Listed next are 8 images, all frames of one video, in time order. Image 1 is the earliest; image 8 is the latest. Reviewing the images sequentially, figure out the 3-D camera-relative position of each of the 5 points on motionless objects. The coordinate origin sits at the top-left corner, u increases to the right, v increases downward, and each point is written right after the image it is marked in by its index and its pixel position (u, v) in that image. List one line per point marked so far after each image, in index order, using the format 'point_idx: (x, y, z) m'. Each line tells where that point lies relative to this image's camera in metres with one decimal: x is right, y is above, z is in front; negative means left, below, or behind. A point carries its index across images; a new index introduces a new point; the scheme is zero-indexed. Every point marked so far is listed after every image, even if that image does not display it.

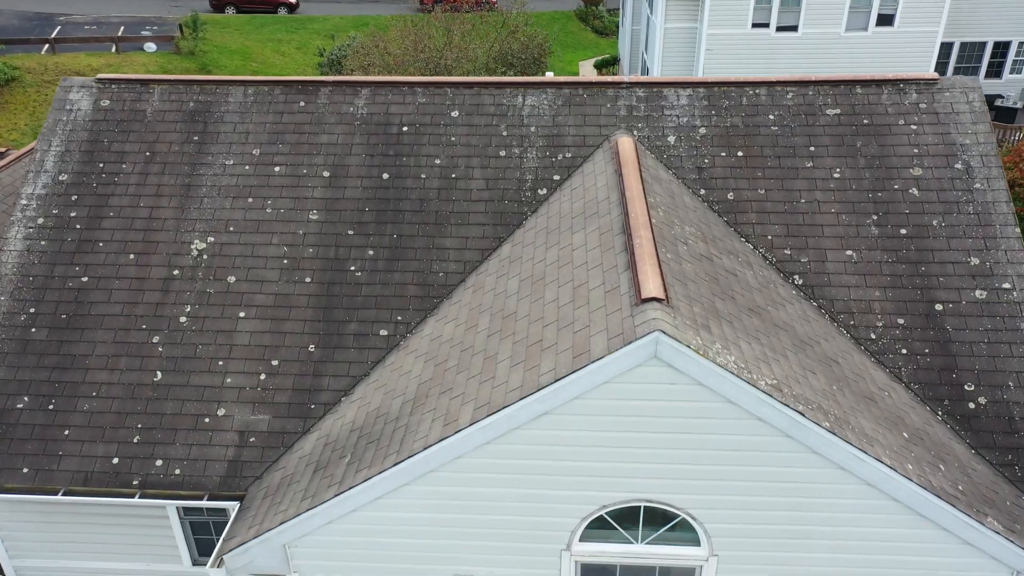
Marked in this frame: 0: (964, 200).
0: (+3.4, +0.7, +8.1) m
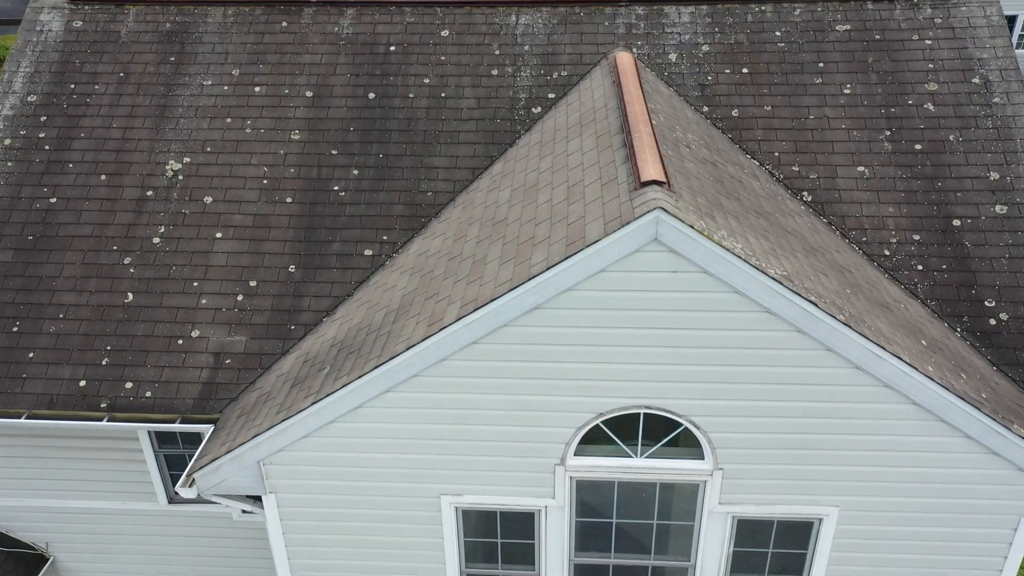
0: (+3.4, +1.3, +7.6) m
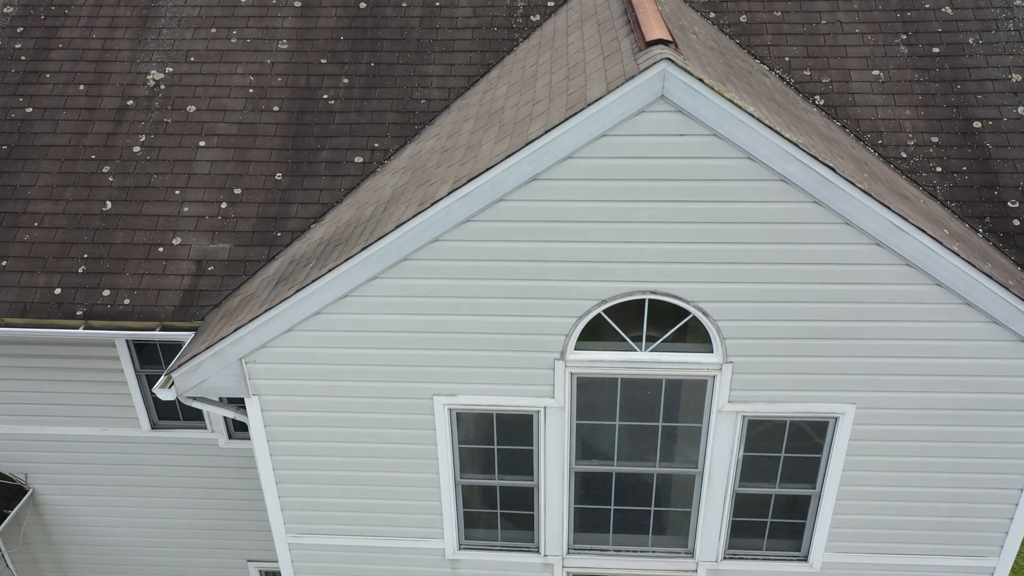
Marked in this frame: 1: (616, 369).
0: (+3.4, +1.9, +7.3) m
1: (+0.5, -0.4, +5.4) m
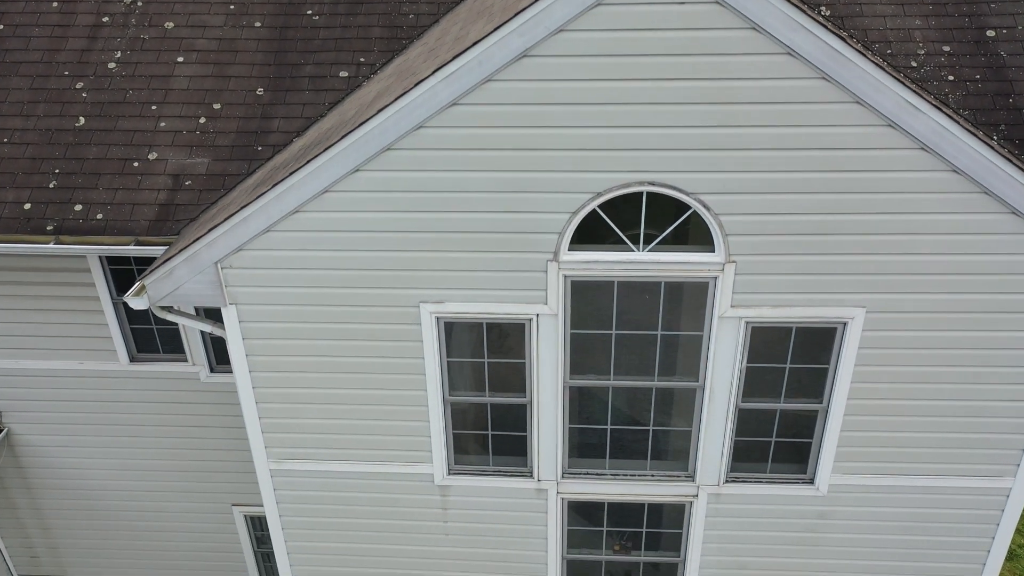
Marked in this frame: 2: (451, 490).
0: (+3.3, +2.4, +7.0) m
1: (+0.5, +0.1, +5.1) m
2: (-0.4, -1.2, +6.1) m
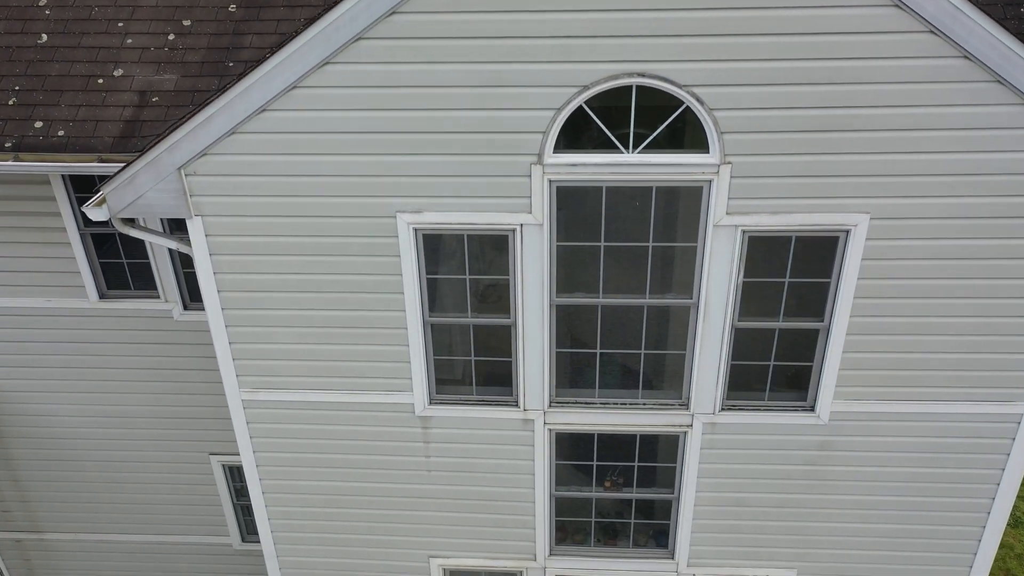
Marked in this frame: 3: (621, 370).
0: (+3.2, +2.8, +6.6) m
1: (+0.4, +0.5, +4.8) m
2: (-0.4, -0.7, +5.8) m
3: (+0.6, -0.4, +5.6) m
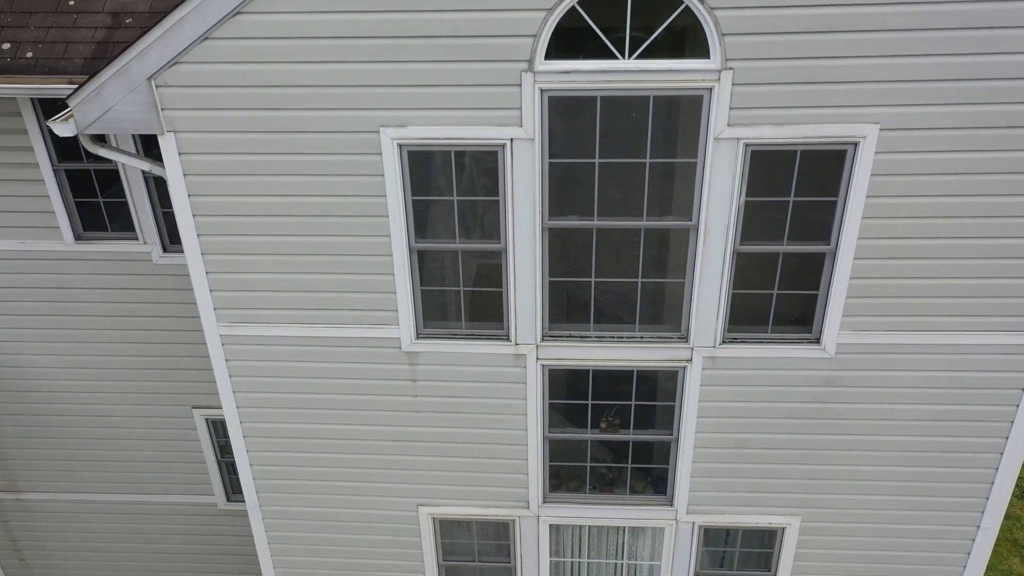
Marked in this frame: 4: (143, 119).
0: (+3.2, +3.2, +6.4) m
1: (+0.4, +0.9, +4.5) m
2: (-0.5, -0.4, +5.6) m
3: (+0.5, -0.1, +5.3) m
4: (-1.7, +0.8, +4.8) m
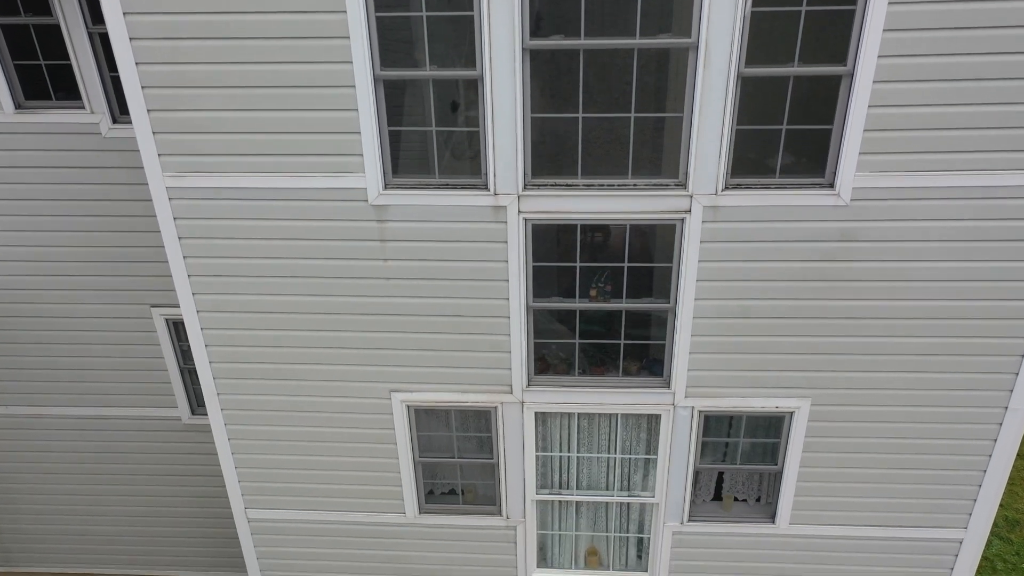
0: (+3.1, +3.9, +5.8) m
1: (+0.3, +1.6, +3.9) m
2: (-0.6, +0.4, +5.0) m
3: (+0.4, +0.7, +4.8) m
4: (-1.8, +1.5, +4.2) m
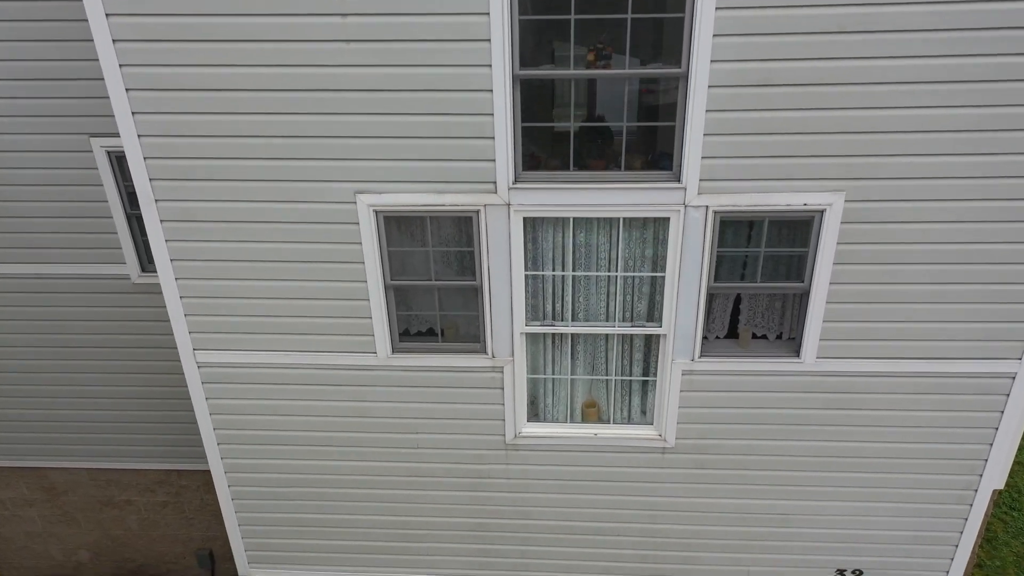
0: (+3.0, +4.9, +5.0) m
1: (+0.2, +2.6, +3.1) m
2: (-0.7, +1.3, +4.2) m
3: (+0.4, +1.7, +4.0) m
4: (-1.8, +2.5, +3.4) m
